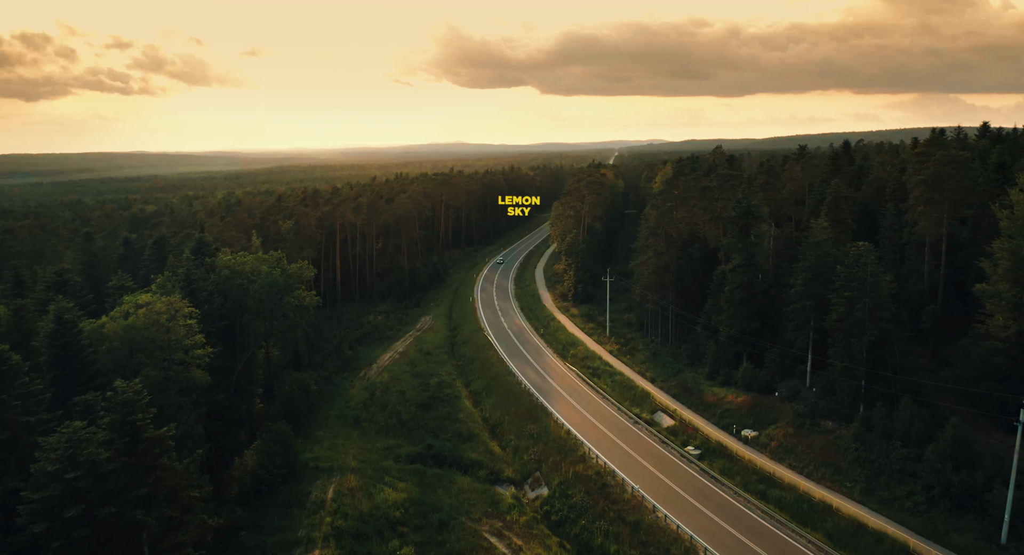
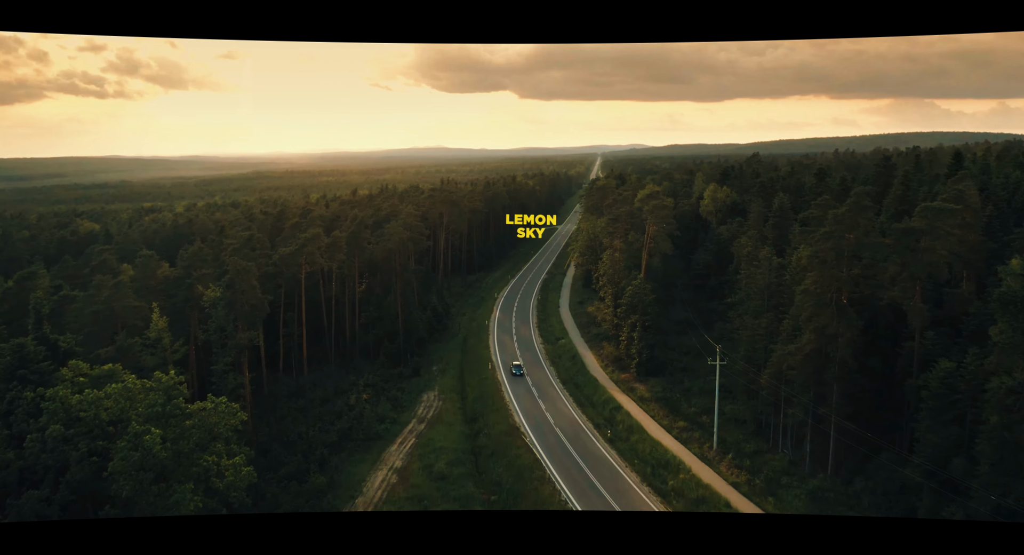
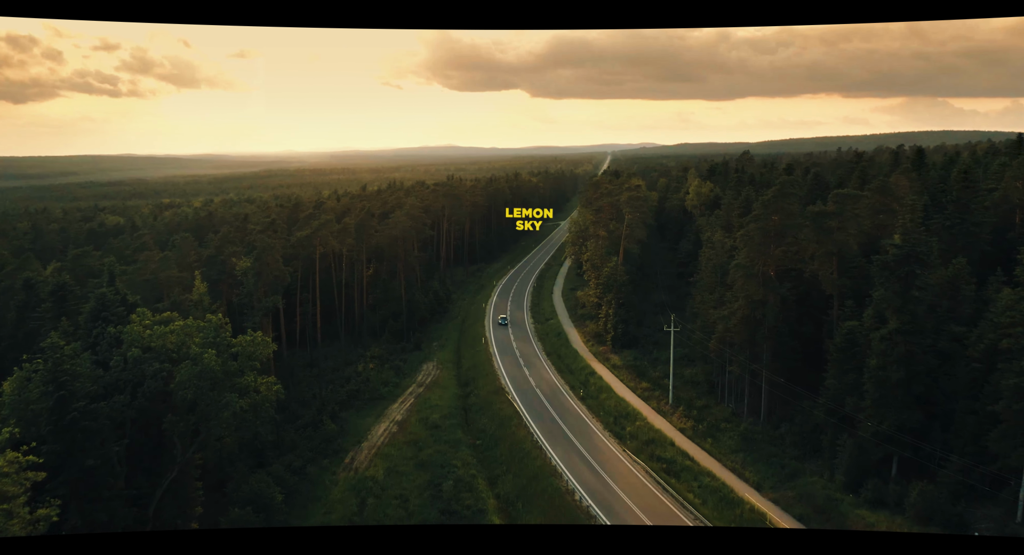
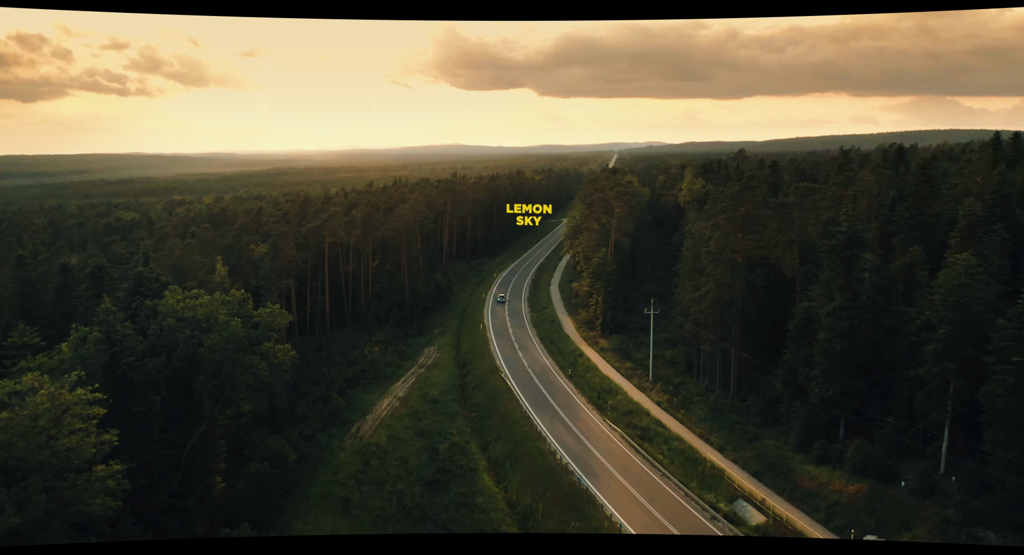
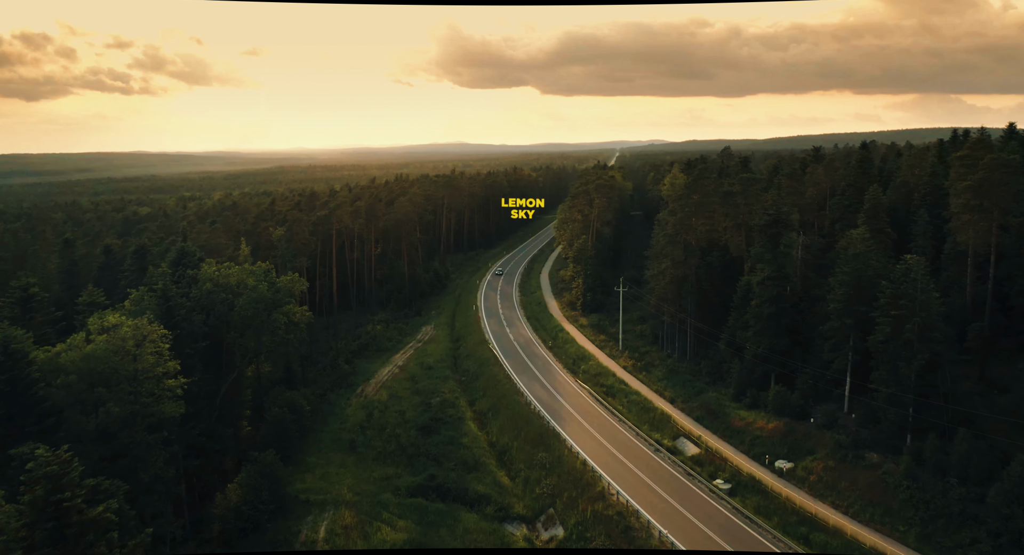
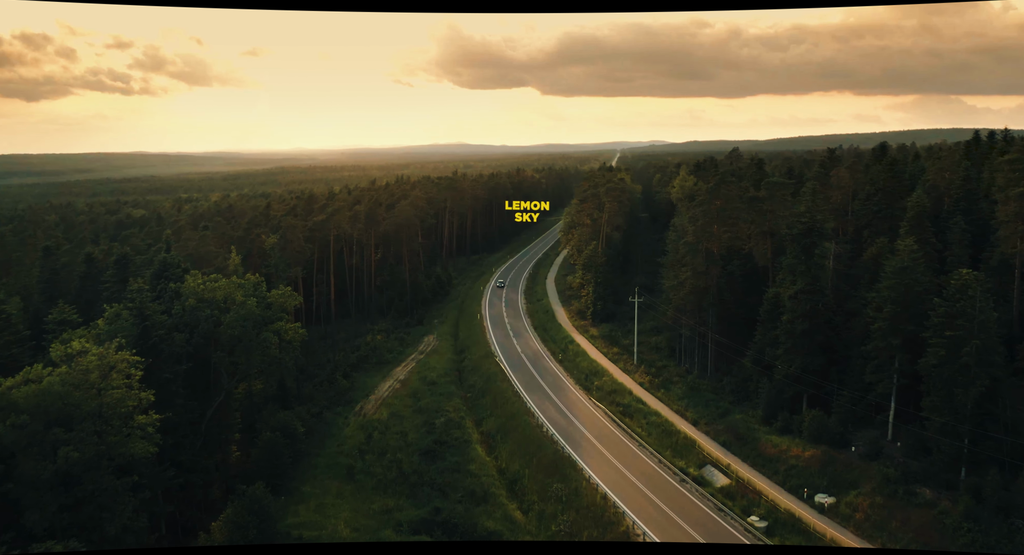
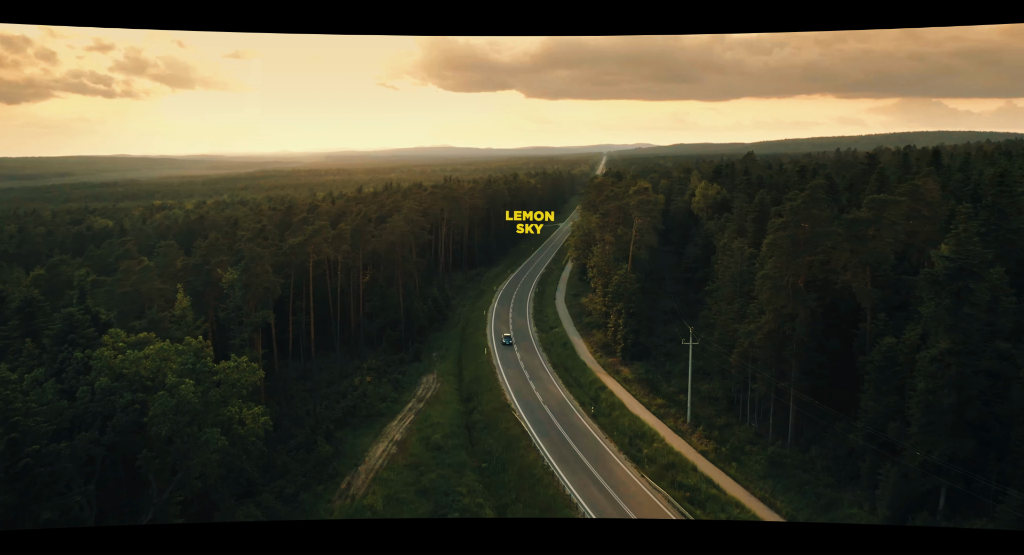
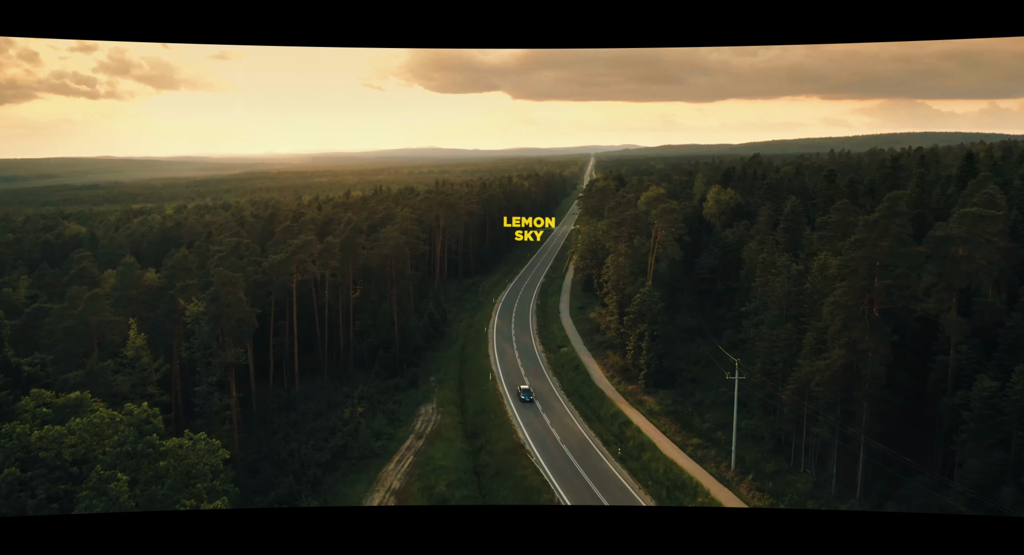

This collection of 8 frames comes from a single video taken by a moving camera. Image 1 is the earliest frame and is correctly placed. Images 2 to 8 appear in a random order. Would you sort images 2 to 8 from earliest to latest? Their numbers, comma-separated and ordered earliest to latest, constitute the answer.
5, 6, 4, 3, 7, 2, 8
